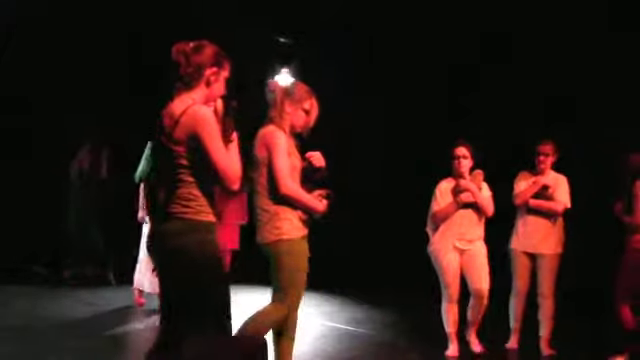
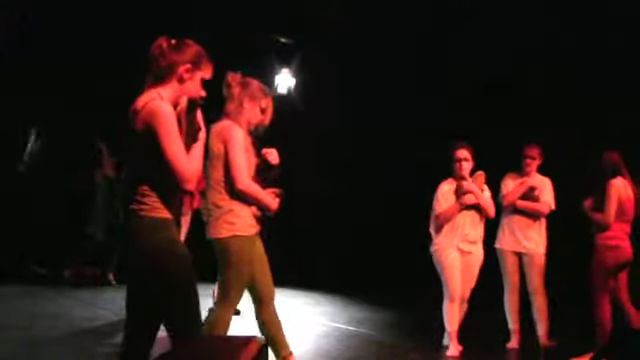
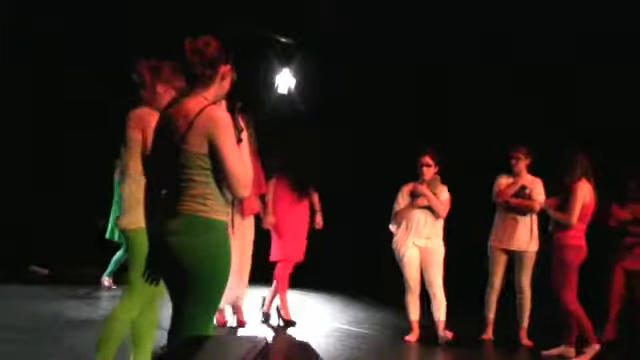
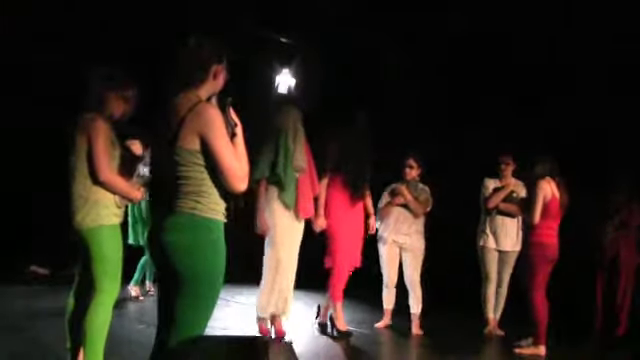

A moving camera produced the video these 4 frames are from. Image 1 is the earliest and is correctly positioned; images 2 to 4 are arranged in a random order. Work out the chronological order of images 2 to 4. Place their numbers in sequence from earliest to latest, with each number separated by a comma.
2, 3, 4
